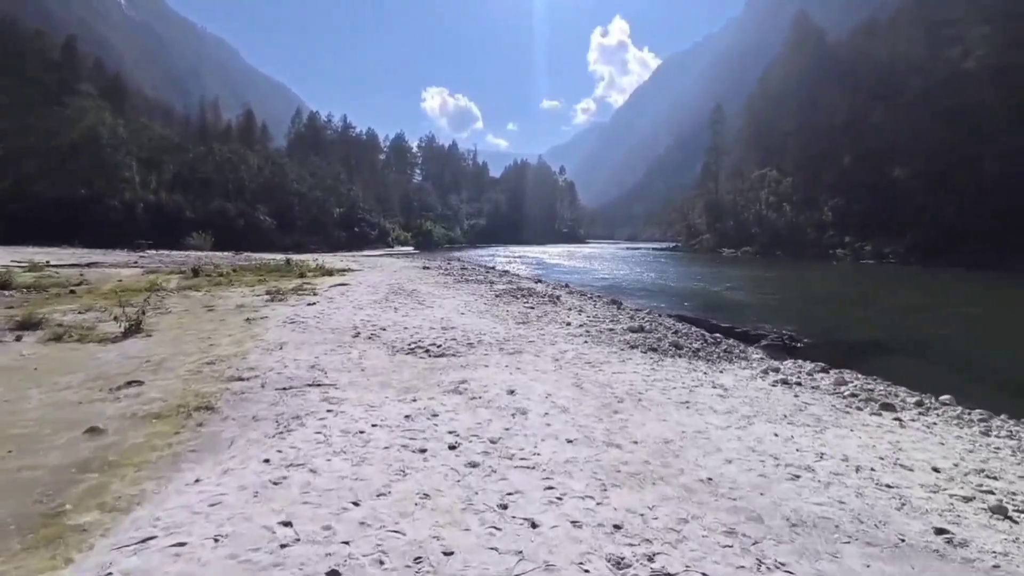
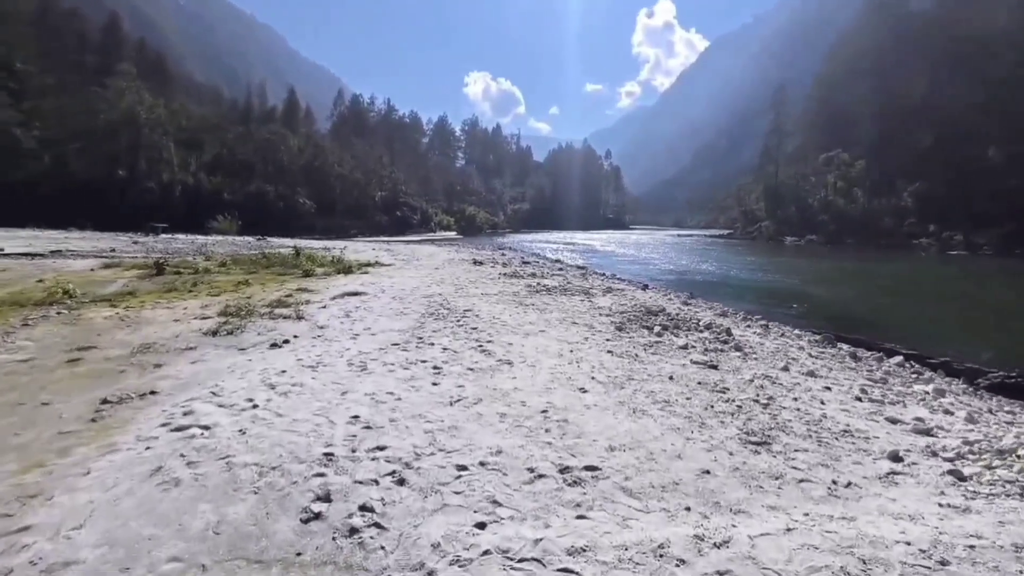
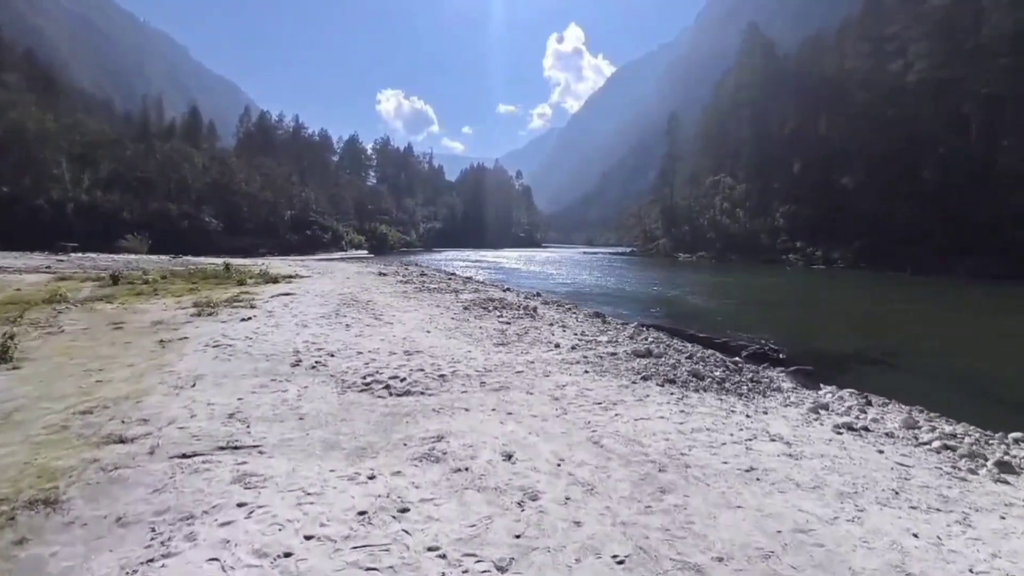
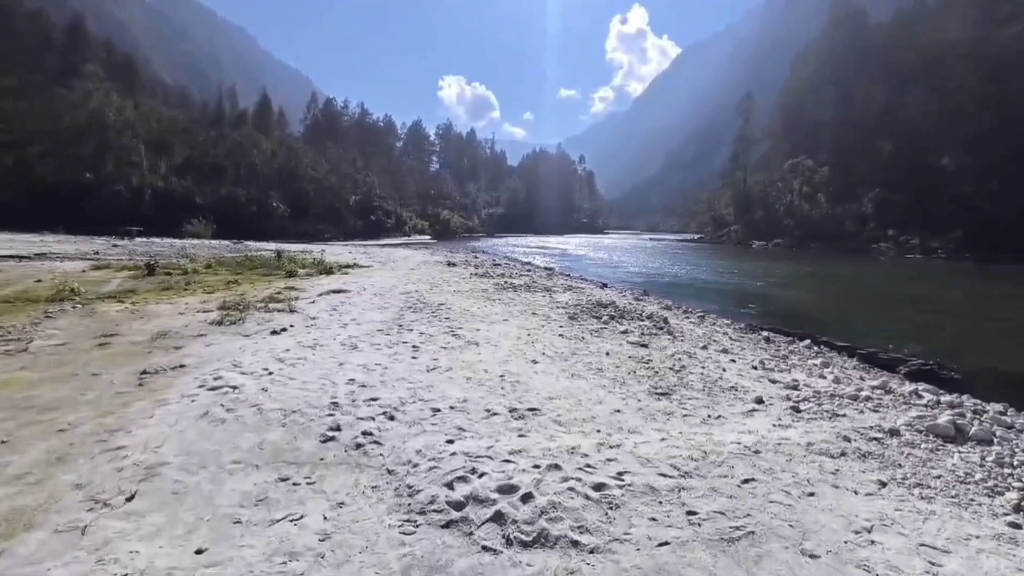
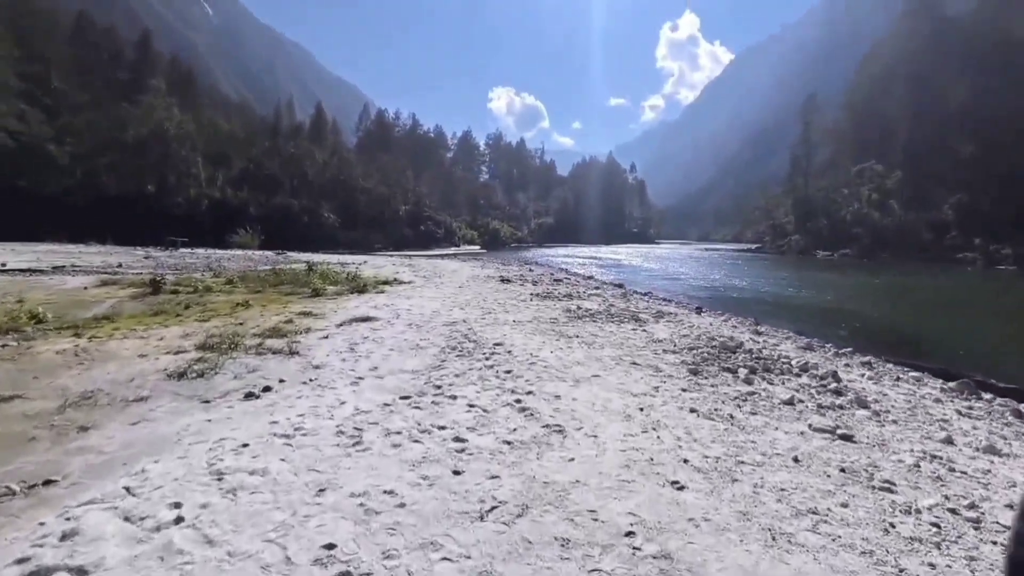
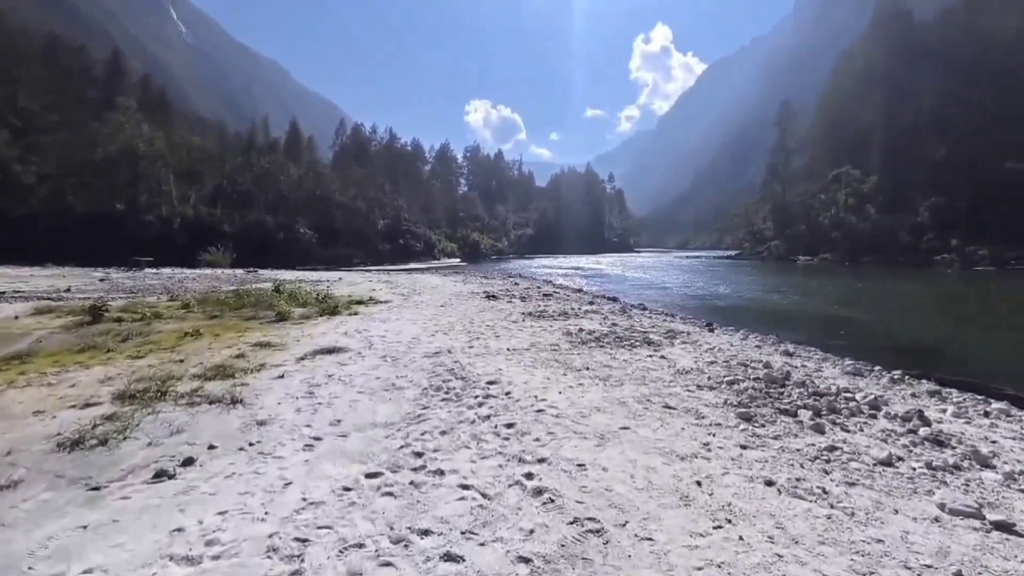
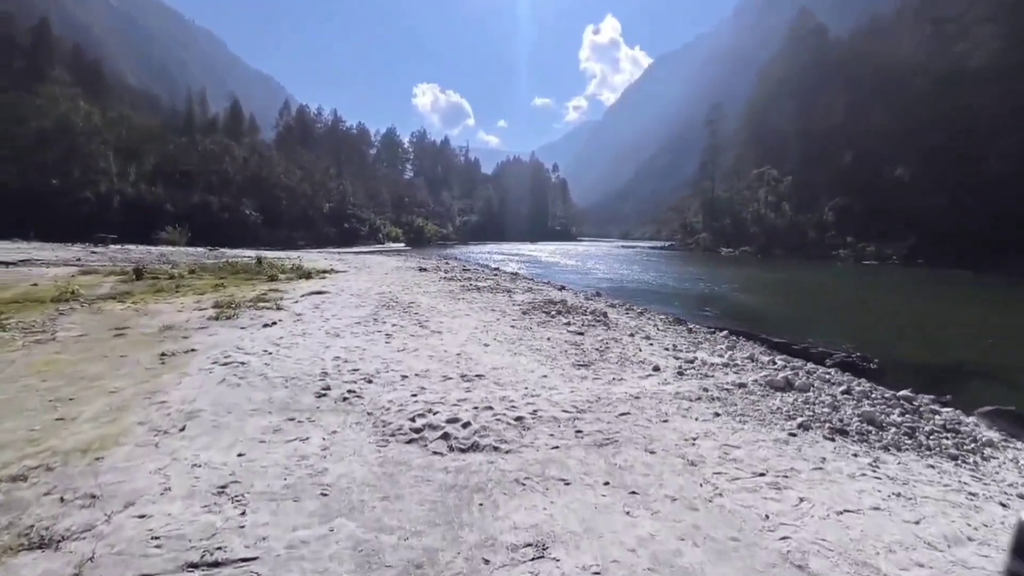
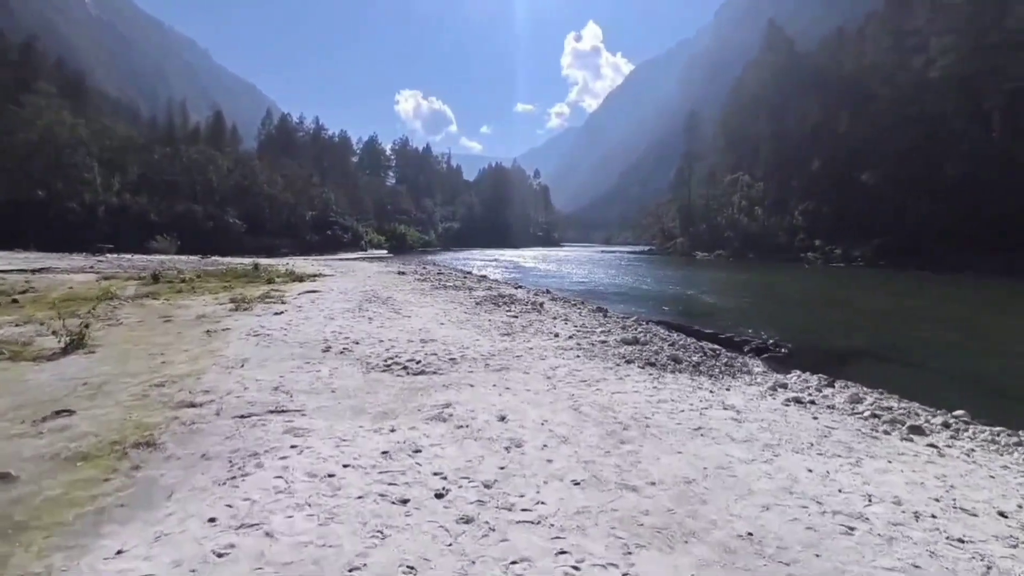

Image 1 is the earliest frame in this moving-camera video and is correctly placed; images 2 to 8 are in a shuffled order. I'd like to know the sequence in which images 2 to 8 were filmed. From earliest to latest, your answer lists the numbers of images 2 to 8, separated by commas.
8, 3, 7, 4, 2, 5, 6
